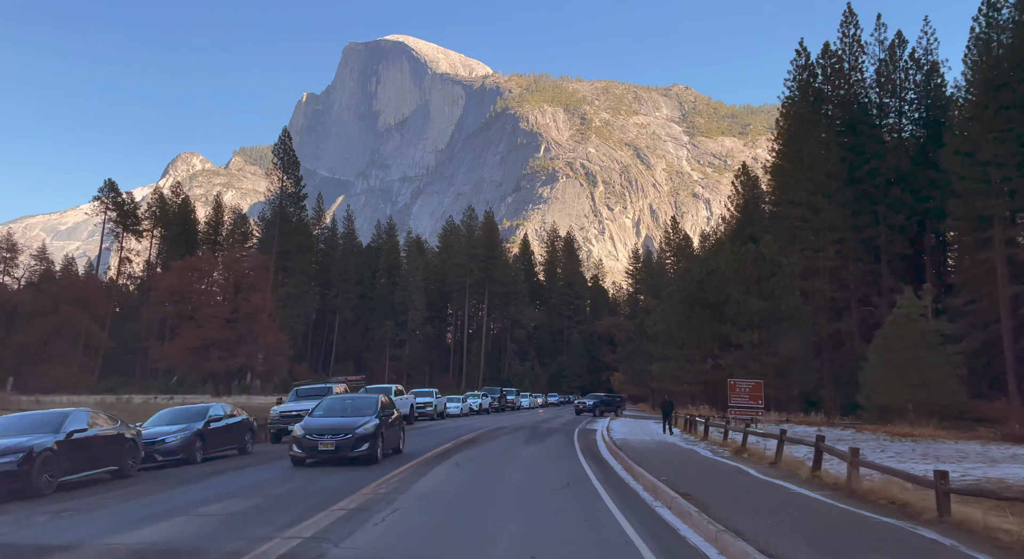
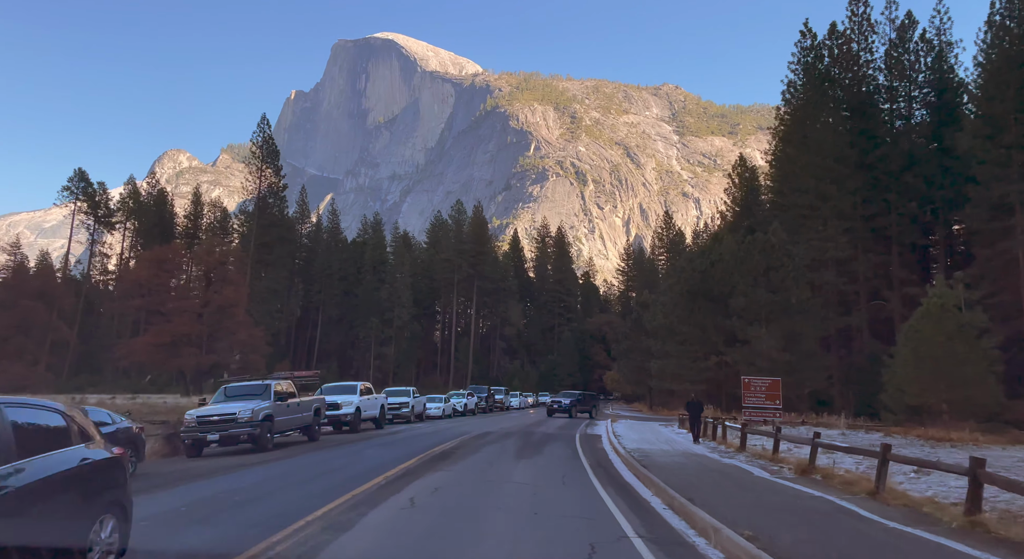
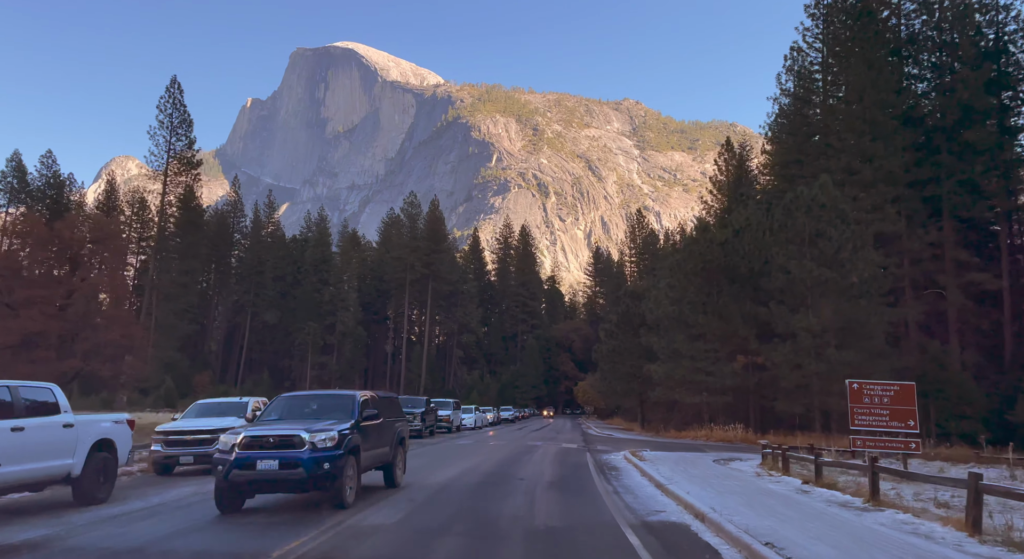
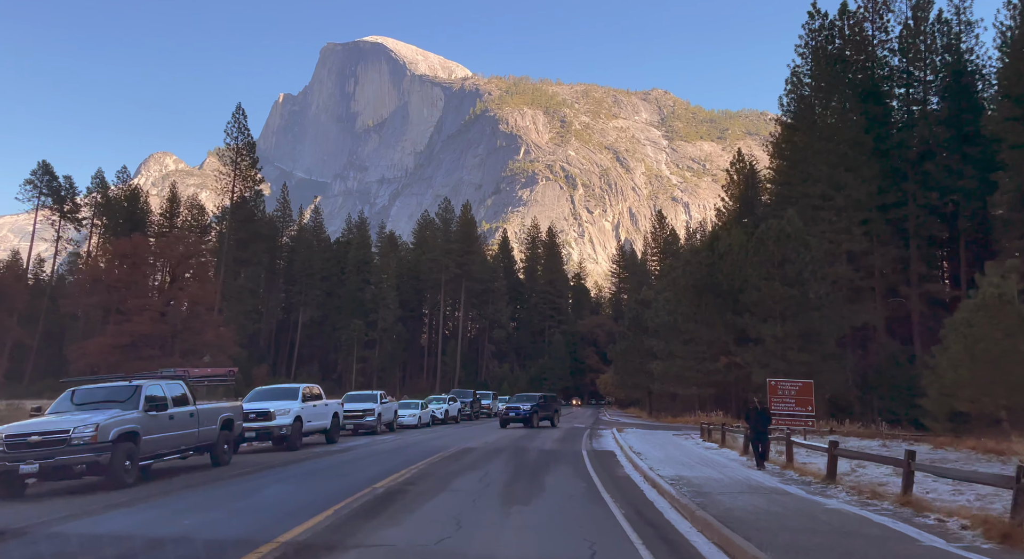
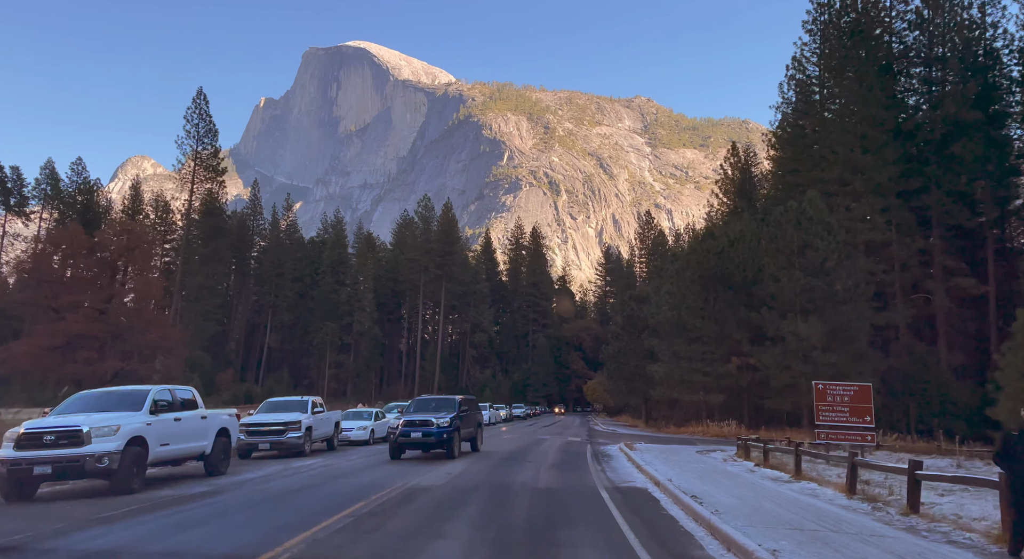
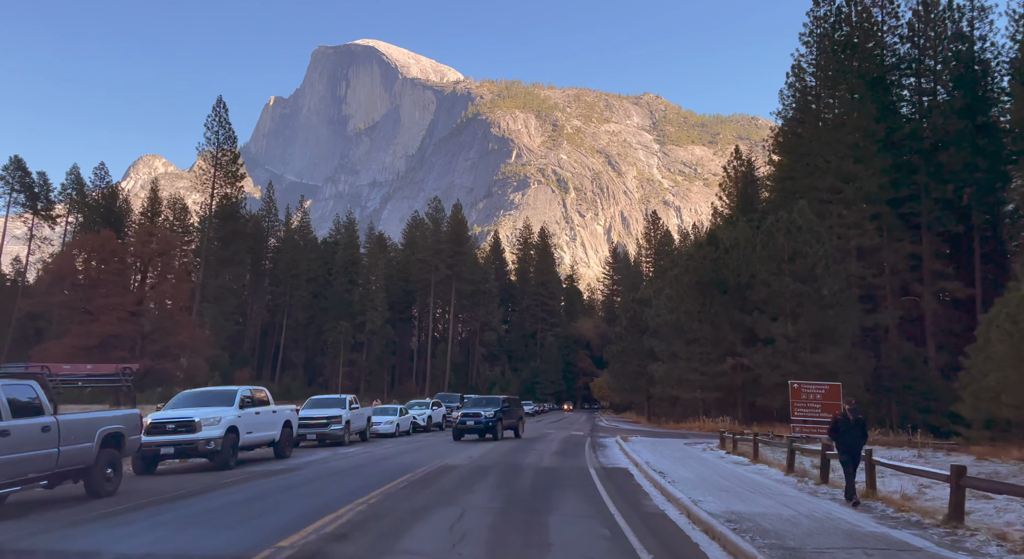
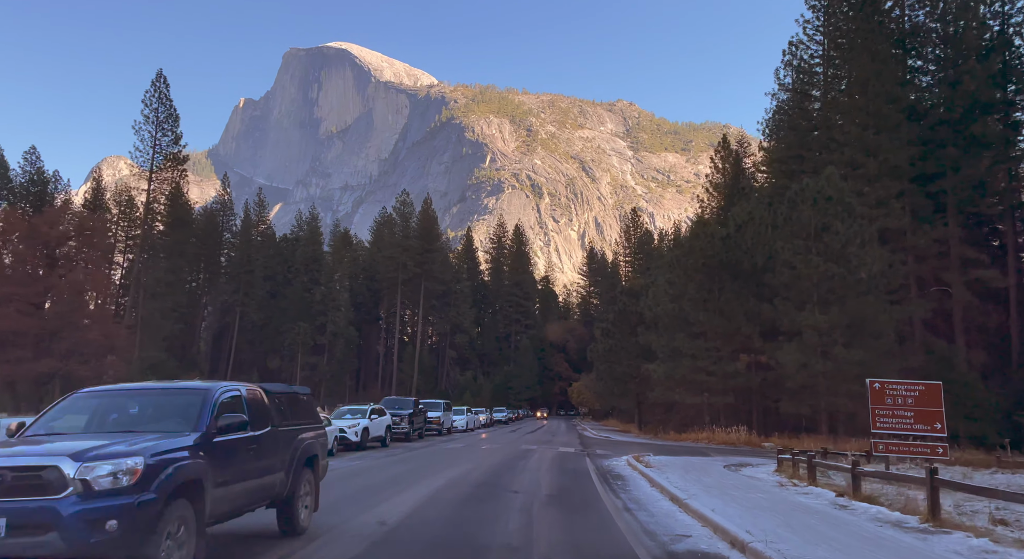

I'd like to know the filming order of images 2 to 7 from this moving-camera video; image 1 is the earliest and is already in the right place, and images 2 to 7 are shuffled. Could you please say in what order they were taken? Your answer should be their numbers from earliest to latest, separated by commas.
2, 4, 6, 5, 3, 7
